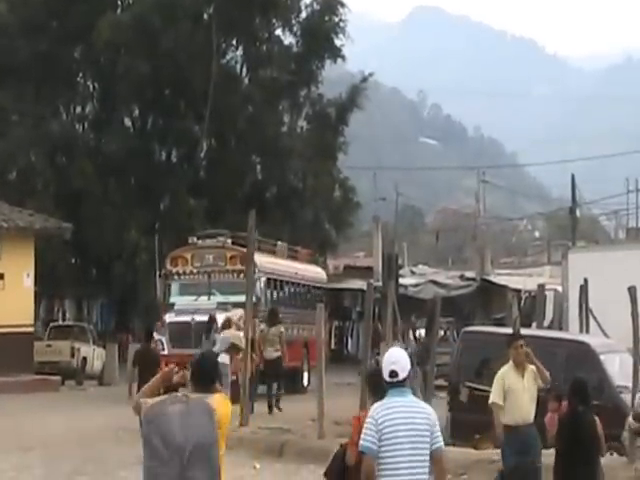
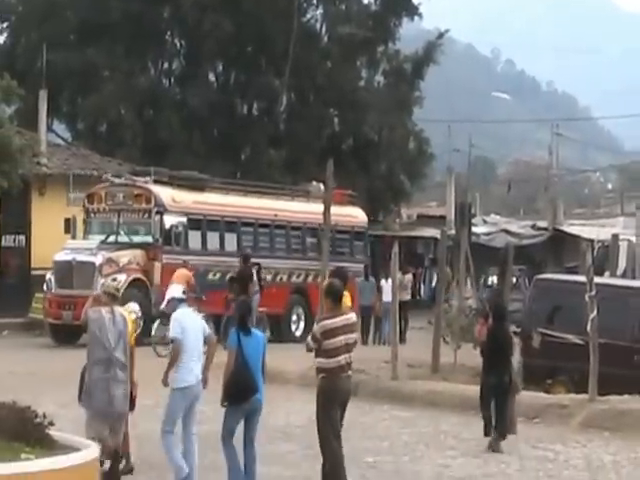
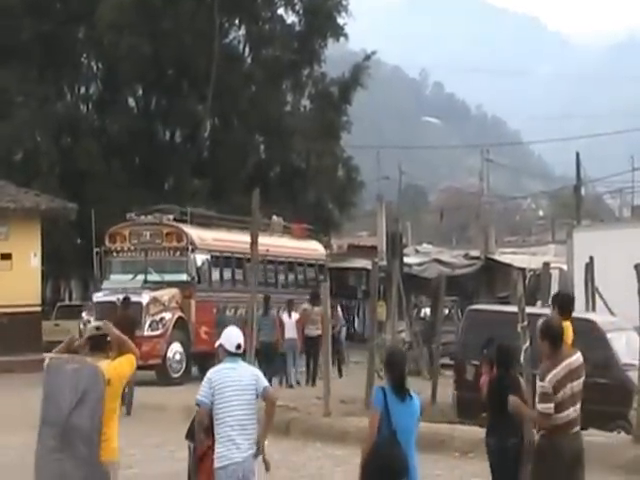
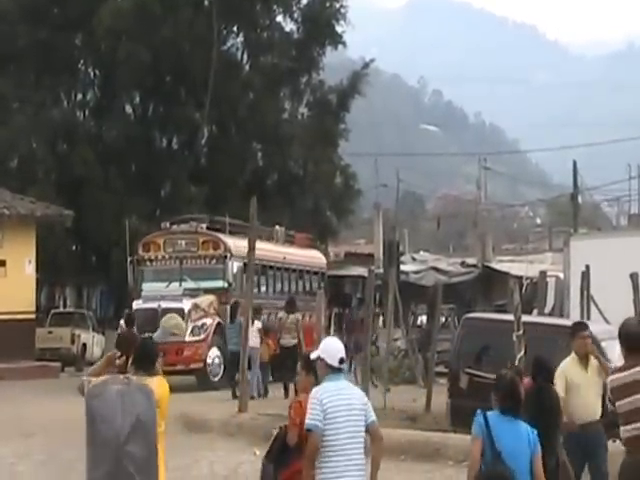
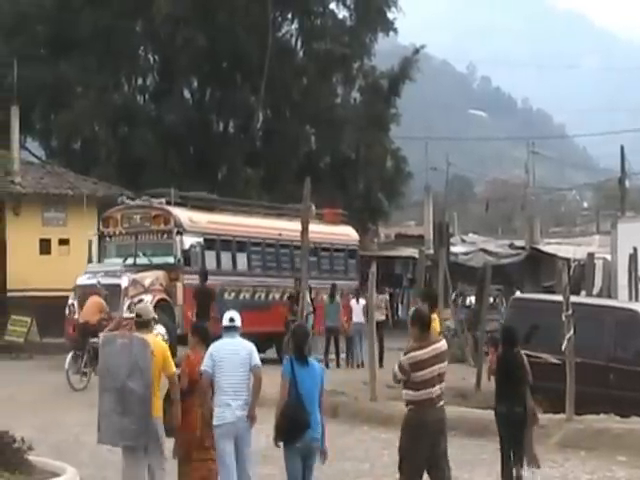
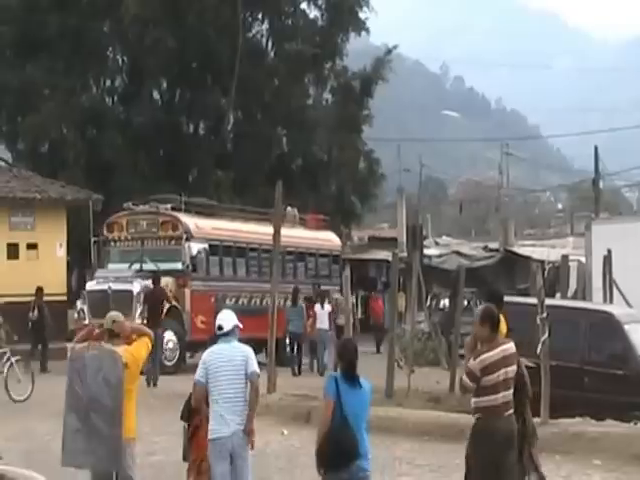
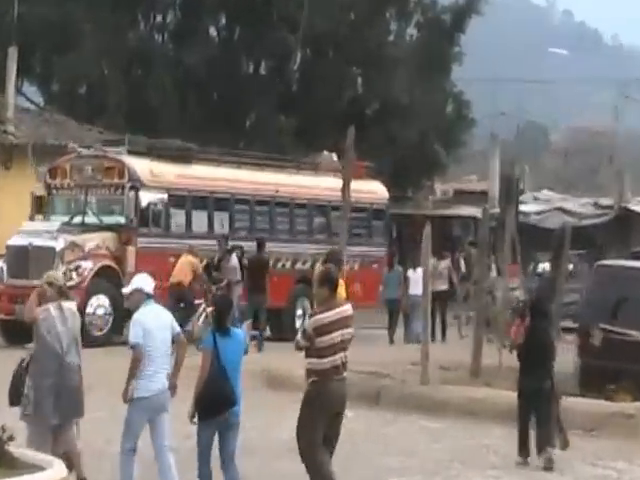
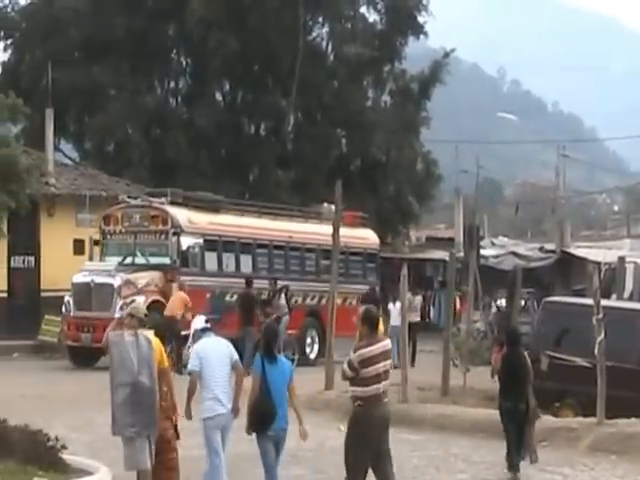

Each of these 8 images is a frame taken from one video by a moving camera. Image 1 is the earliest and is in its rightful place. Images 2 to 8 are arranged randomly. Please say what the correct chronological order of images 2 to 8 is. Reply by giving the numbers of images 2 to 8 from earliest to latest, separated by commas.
4, 3, 6, 5, 8, 2, 7
